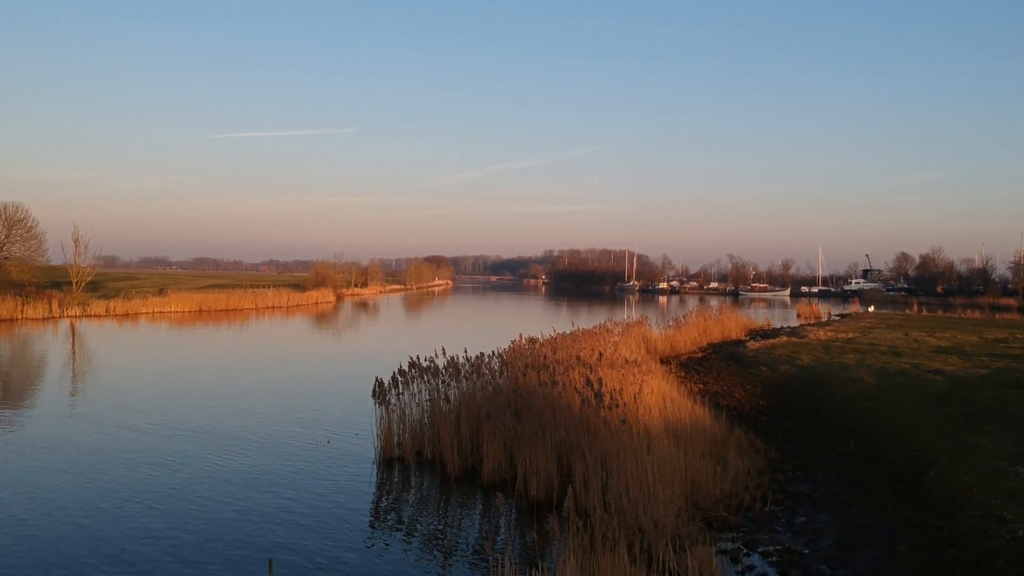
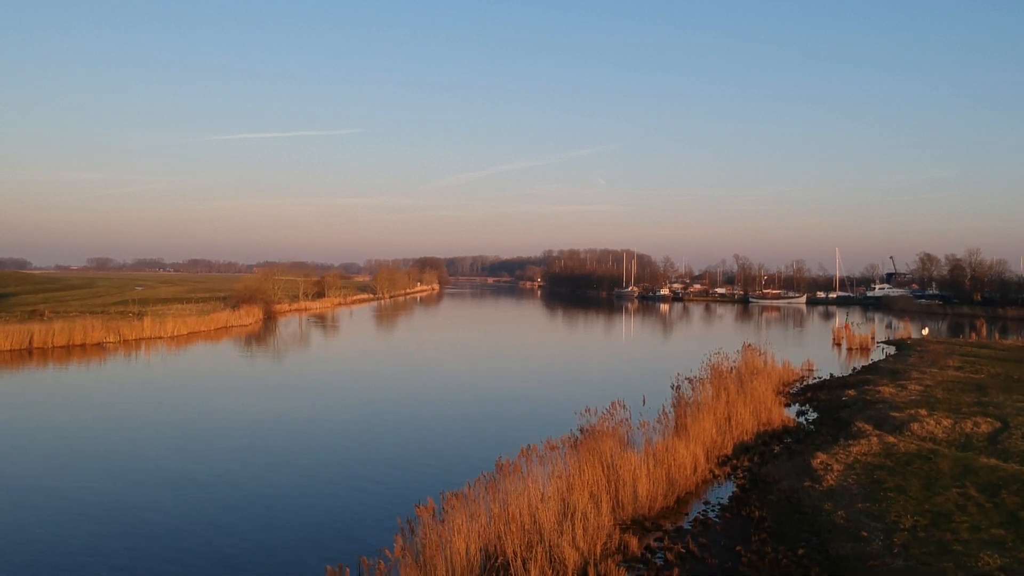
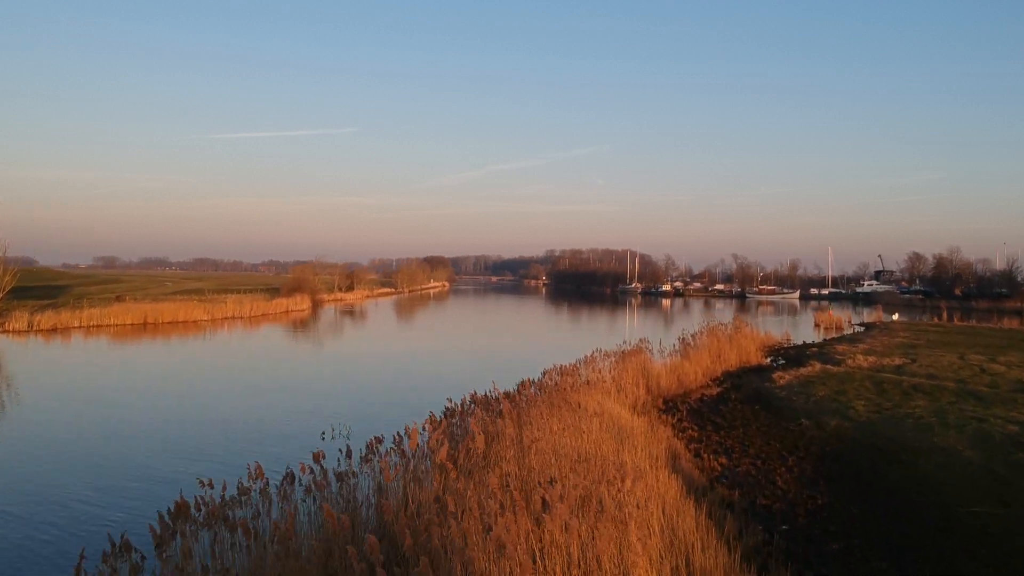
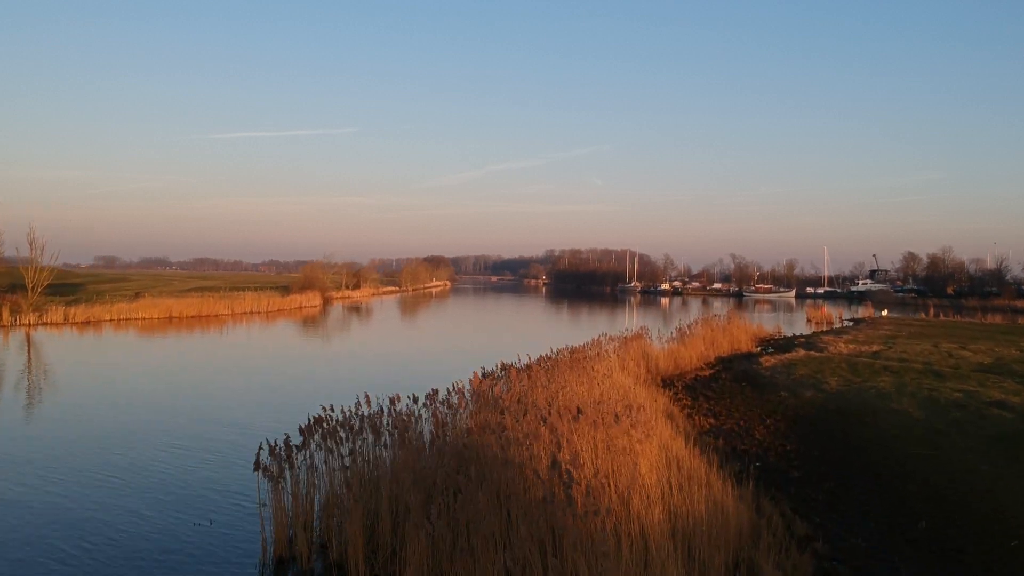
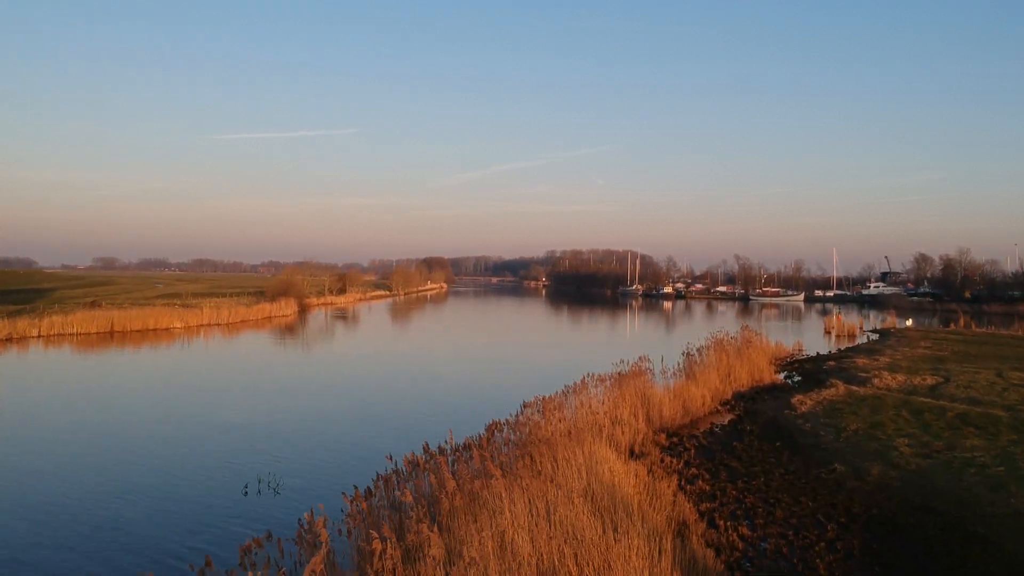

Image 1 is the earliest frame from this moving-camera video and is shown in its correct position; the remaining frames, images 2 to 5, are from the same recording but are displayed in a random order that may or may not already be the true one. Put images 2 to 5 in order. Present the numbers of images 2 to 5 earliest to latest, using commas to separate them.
4, 3, 5, 2
